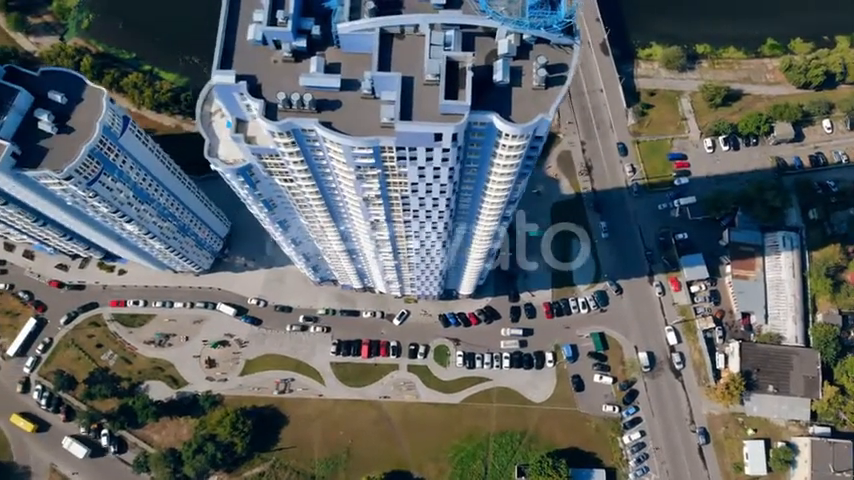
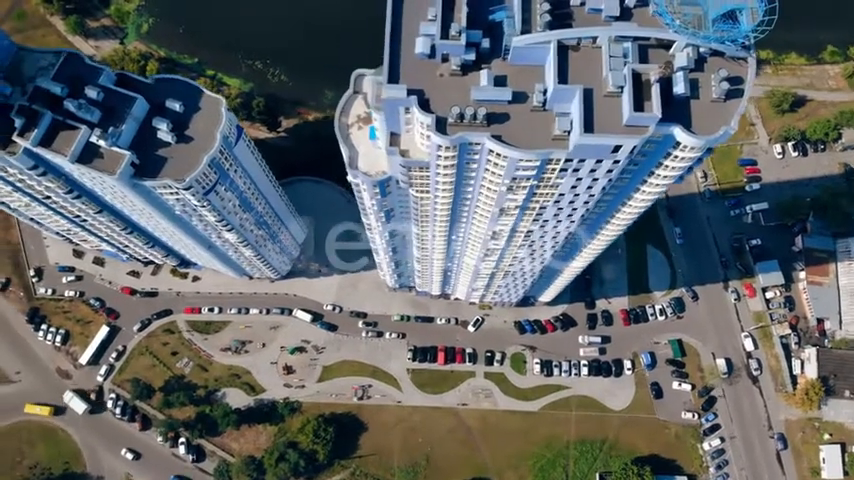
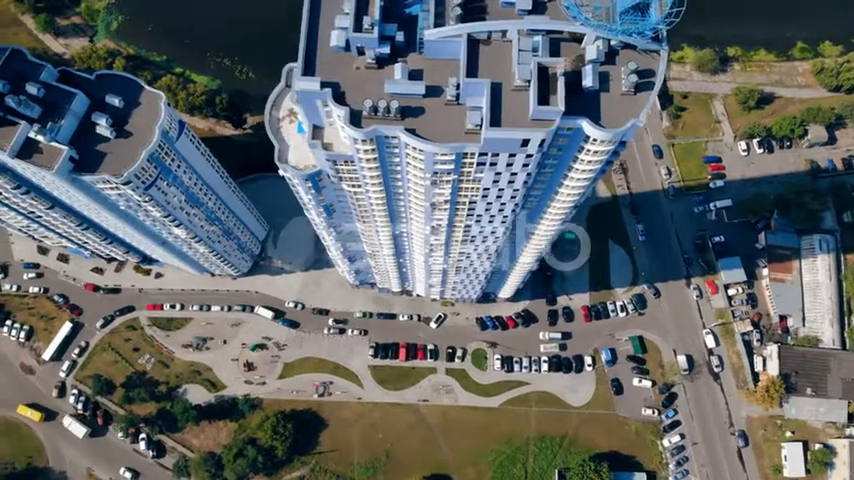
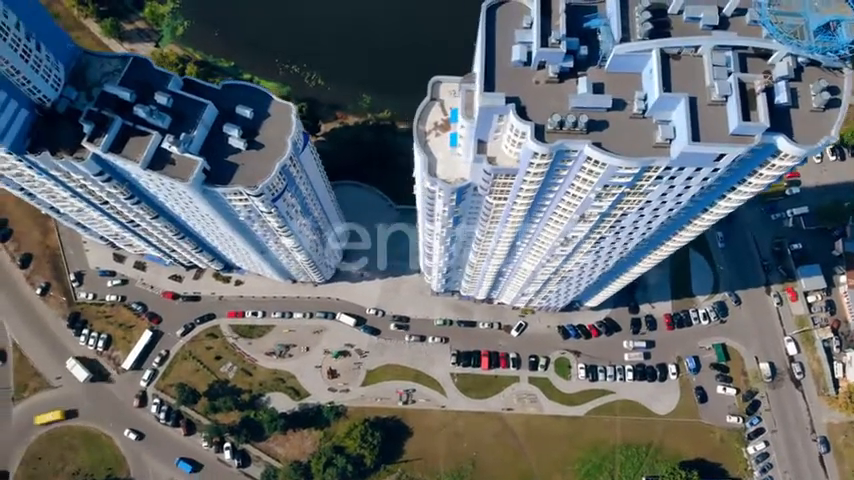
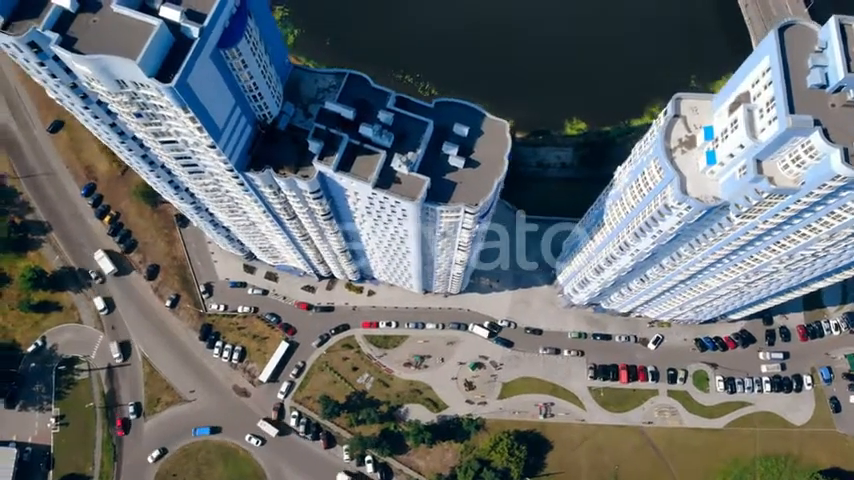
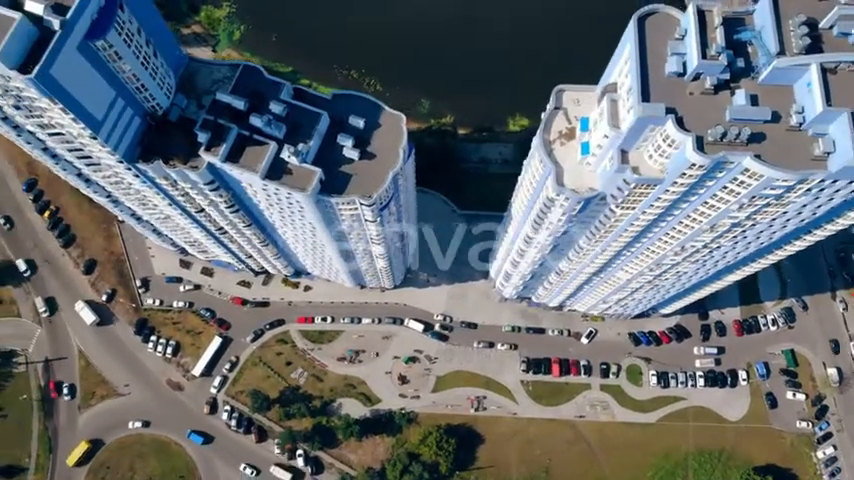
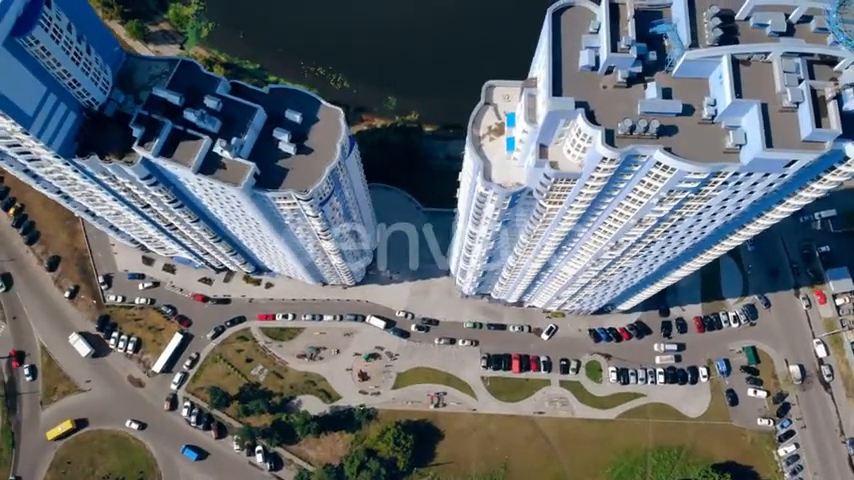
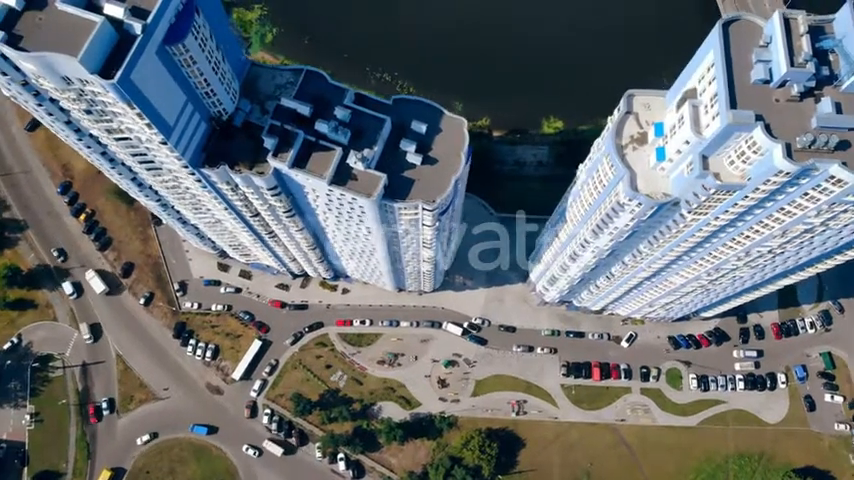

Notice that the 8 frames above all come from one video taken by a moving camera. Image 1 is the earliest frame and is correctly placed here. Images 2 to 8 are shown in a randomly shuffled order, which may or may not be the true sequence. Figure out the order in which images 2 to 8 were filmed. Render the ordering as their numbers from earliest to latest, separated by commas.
3, 2, 4, 7, 6, 8, 5
